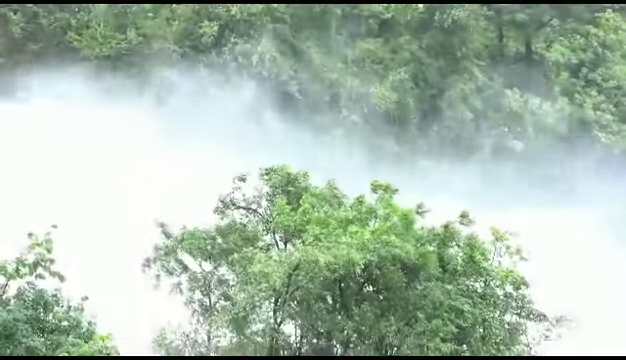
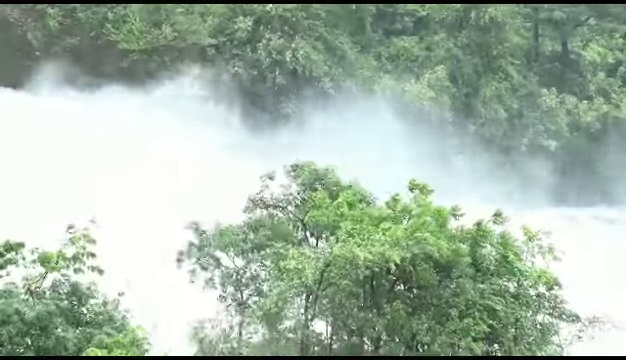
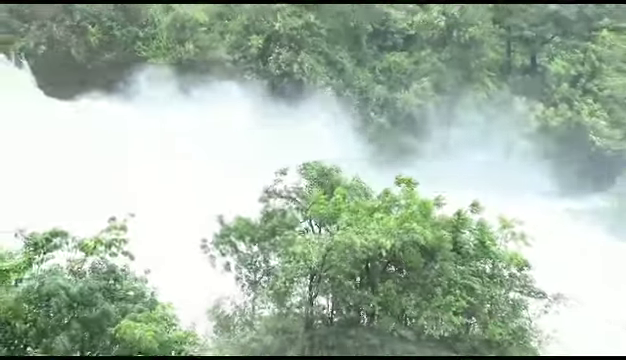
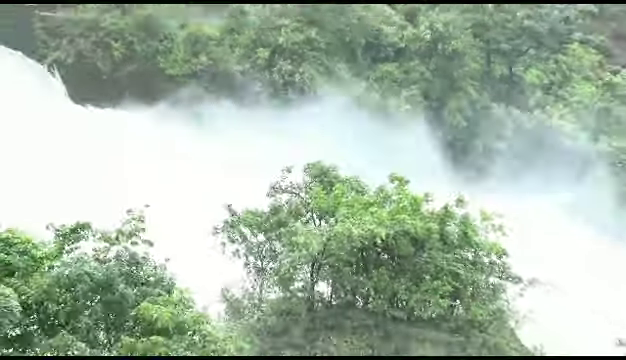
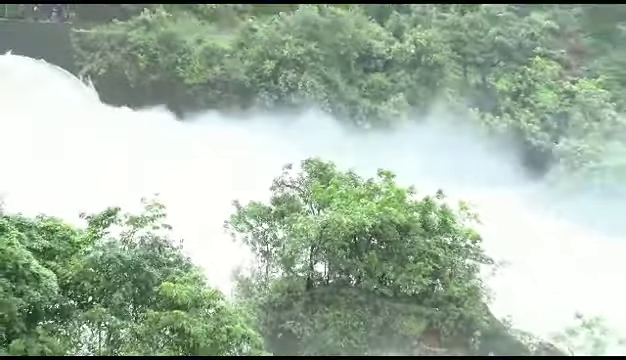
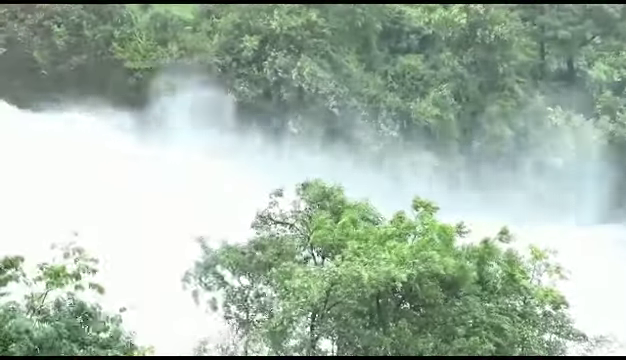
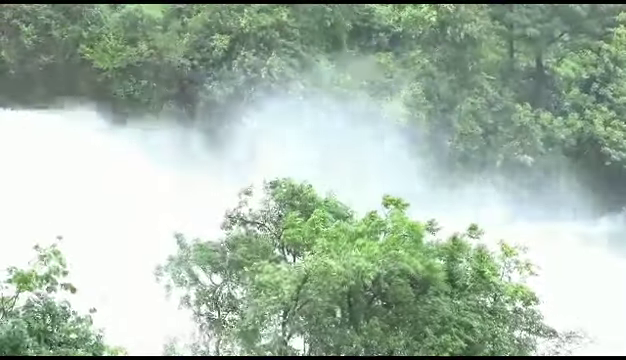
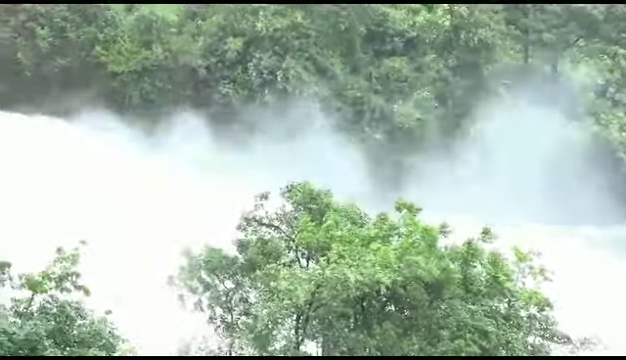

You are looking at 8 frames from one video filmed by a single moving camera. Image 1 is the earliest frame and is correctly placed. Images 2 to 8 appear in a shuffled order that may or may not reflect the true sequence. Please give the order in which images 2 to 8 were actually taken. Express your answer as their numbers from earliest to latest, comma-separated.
7, 8, 6, 2, 3, 4, 5
